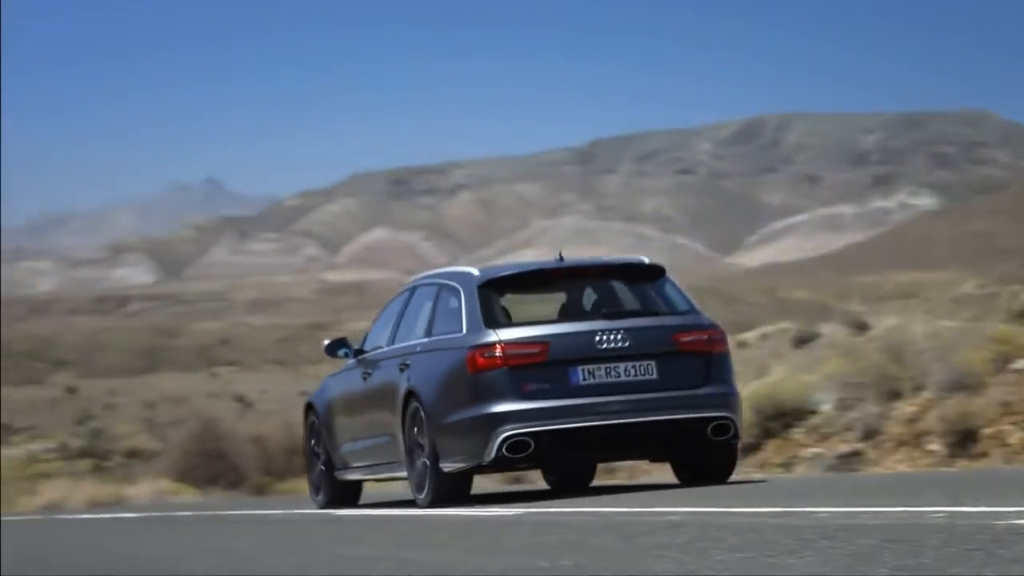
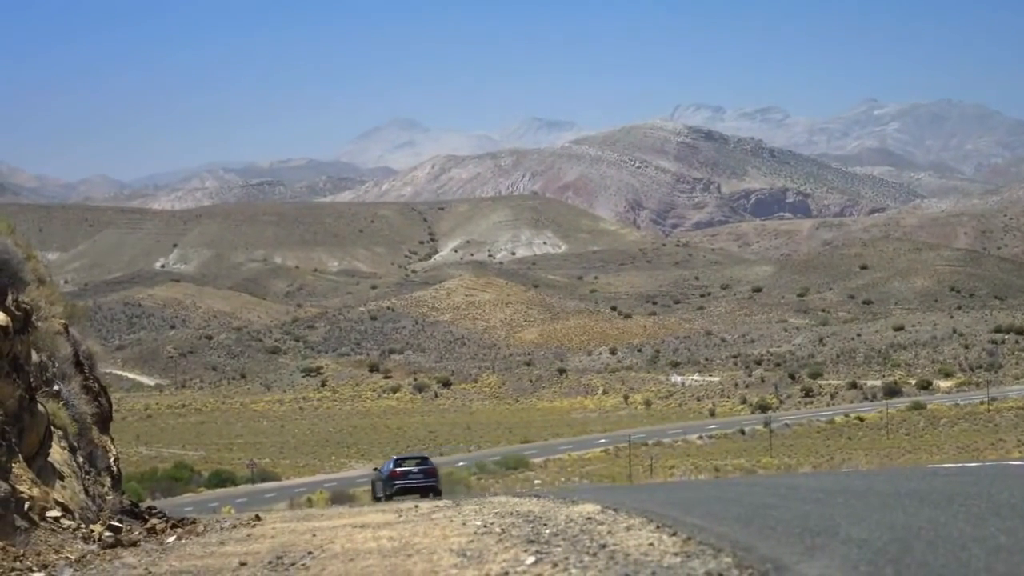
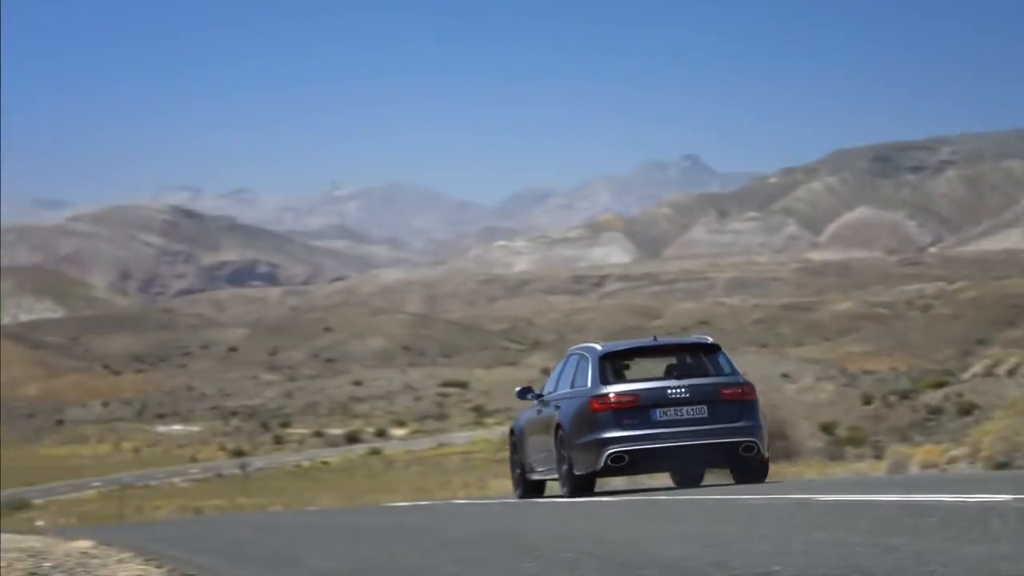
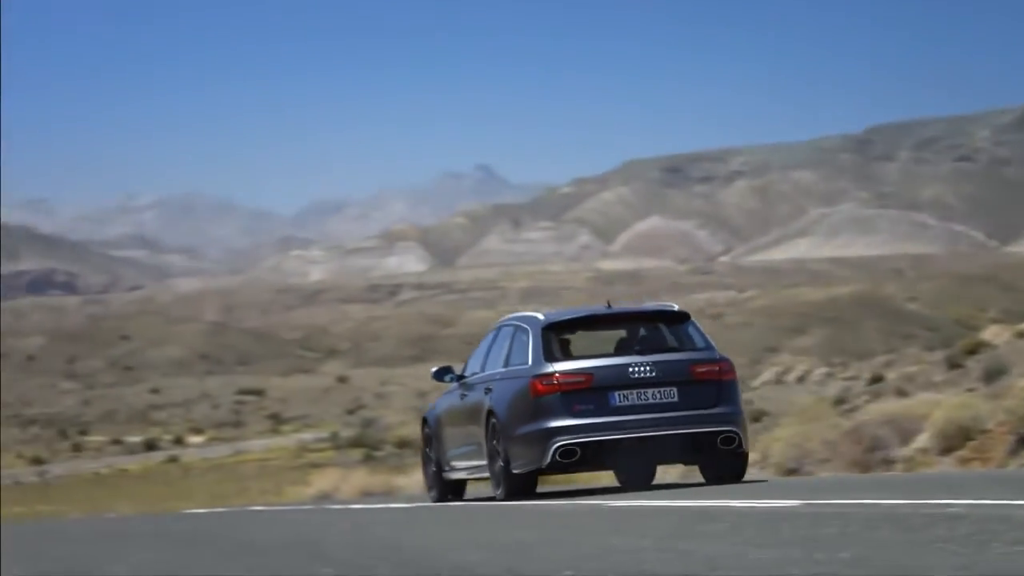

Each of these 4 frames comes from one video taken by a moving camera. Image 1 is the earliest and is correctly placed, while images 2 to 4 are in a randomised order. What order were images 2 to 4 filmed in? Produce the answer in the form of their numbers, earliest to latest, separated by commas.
4, 3, 2
